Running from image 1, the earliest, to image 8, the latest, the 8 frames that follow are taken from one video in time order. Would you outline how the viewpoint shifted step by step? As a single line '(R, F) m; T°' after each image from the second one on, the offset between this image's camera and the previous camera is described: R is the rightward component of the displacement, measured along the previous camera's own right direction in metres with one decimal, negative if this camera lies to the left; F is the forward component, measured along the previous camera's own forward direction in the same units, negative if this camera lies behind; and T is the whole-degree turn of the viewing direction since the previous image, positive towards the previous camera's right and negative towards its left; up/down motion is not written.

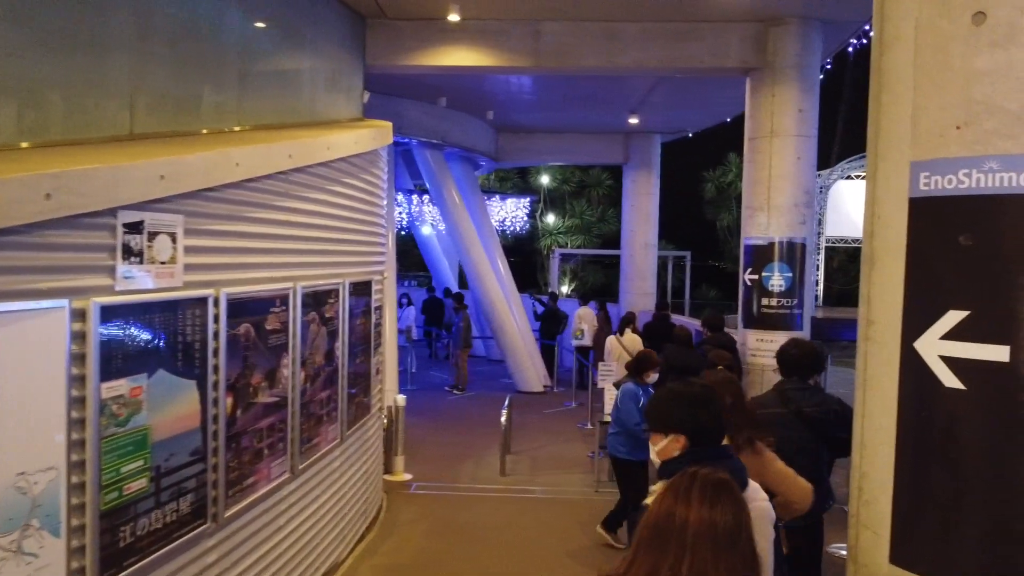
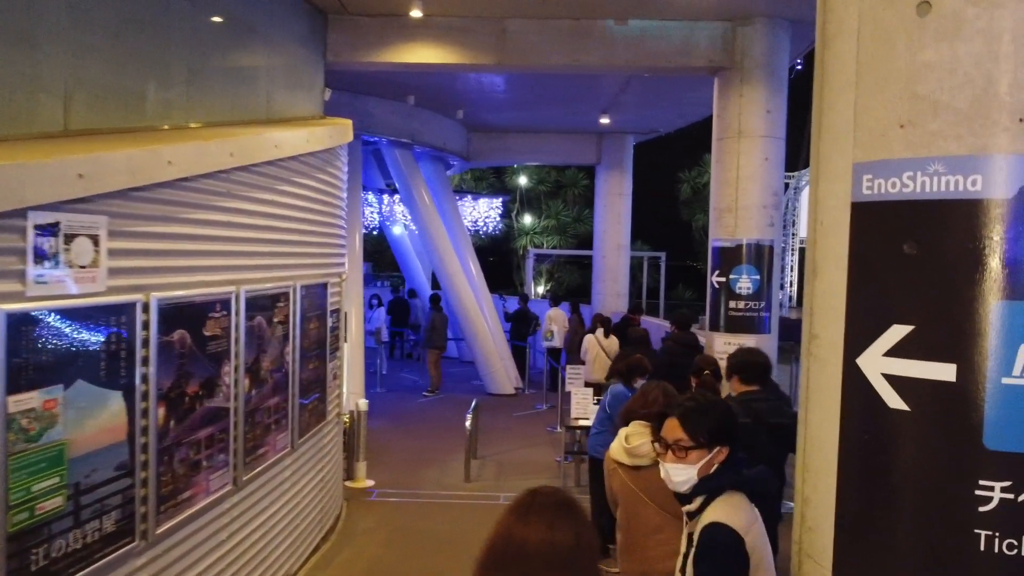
(+0.2, +0.2) m; +1°
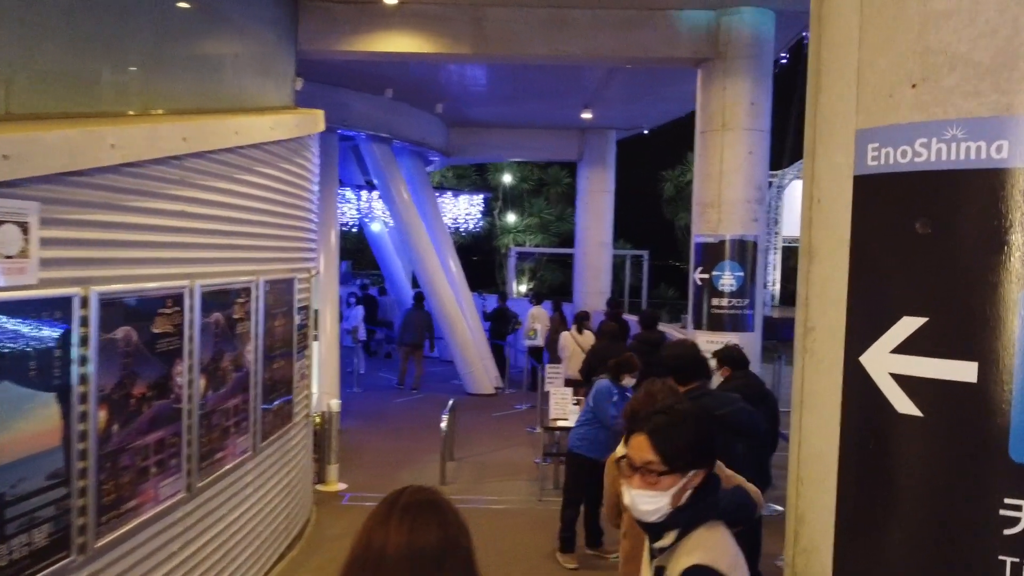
(+0.1, +0.3) m; +1°
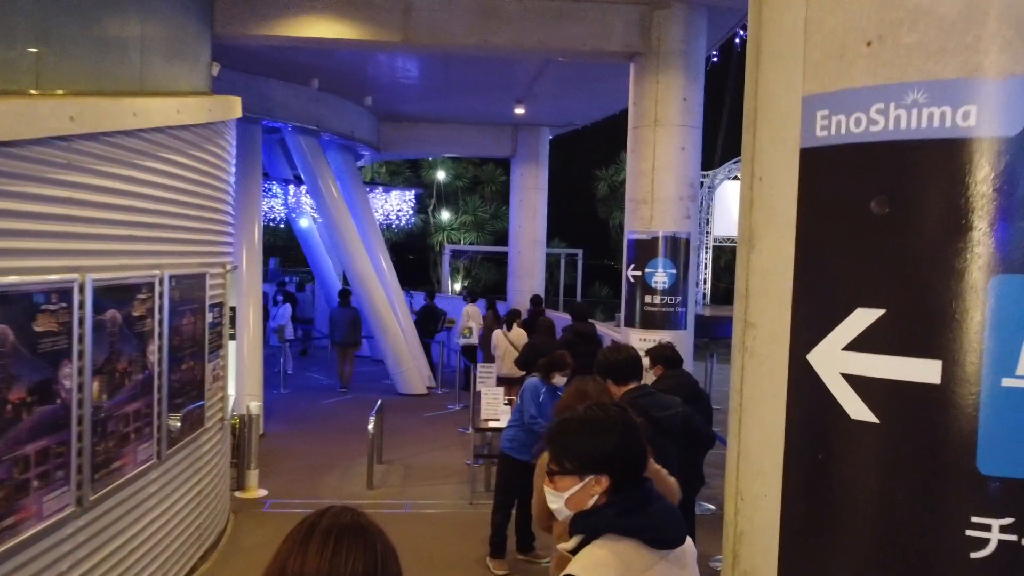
(+0.1, +0.2) m; +5°
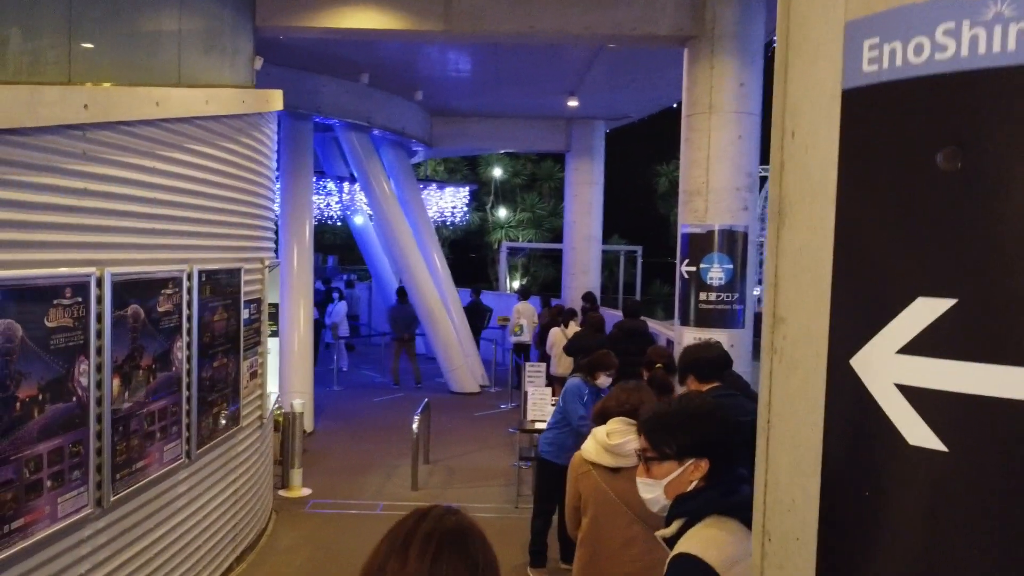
(+0.1, +0.3) m; -4°
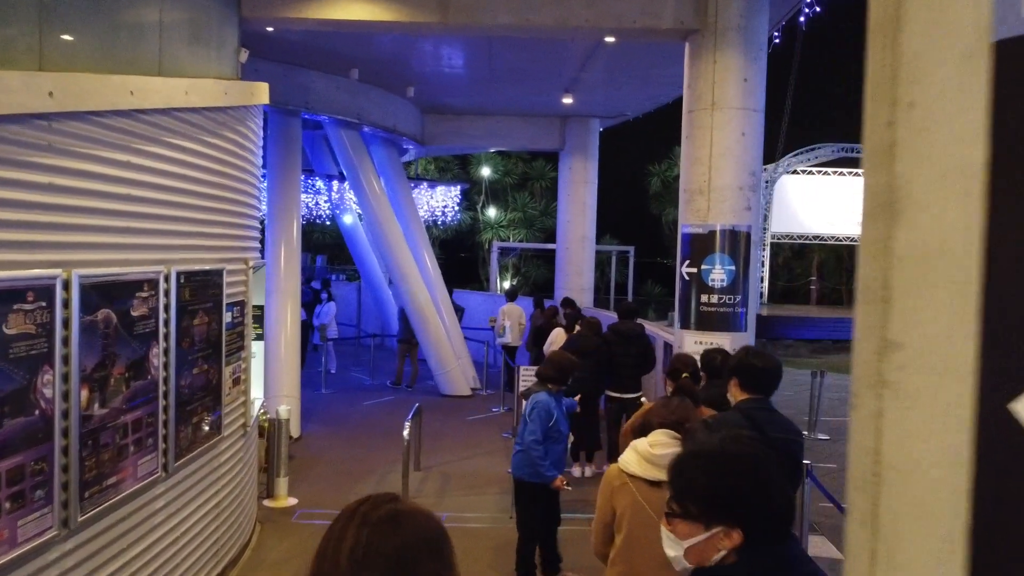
(-0.1, +0.3) m; +1°
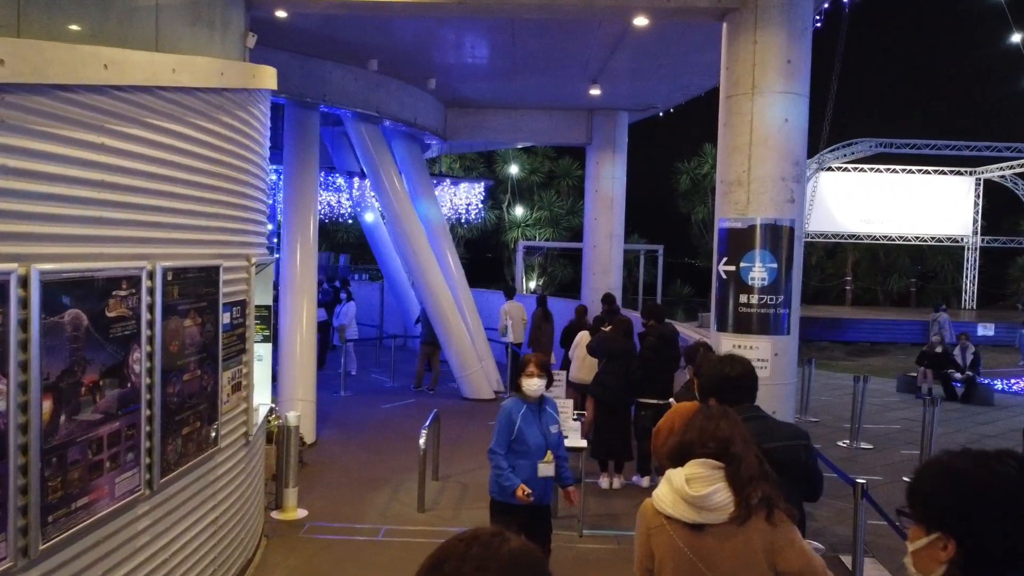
(0.0, +0.5) m; -2°
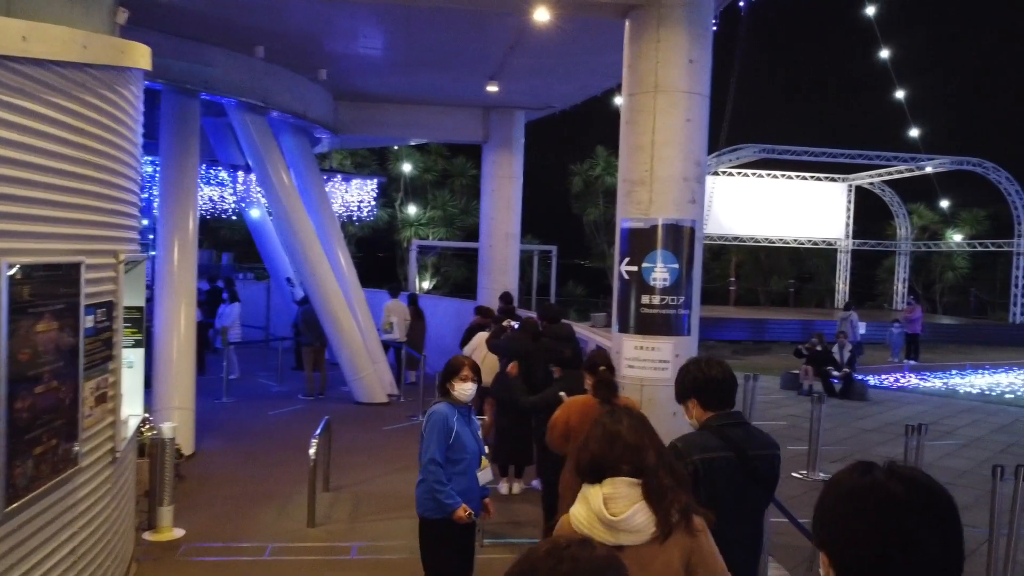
(-0.1, +0.3) m; +8°
